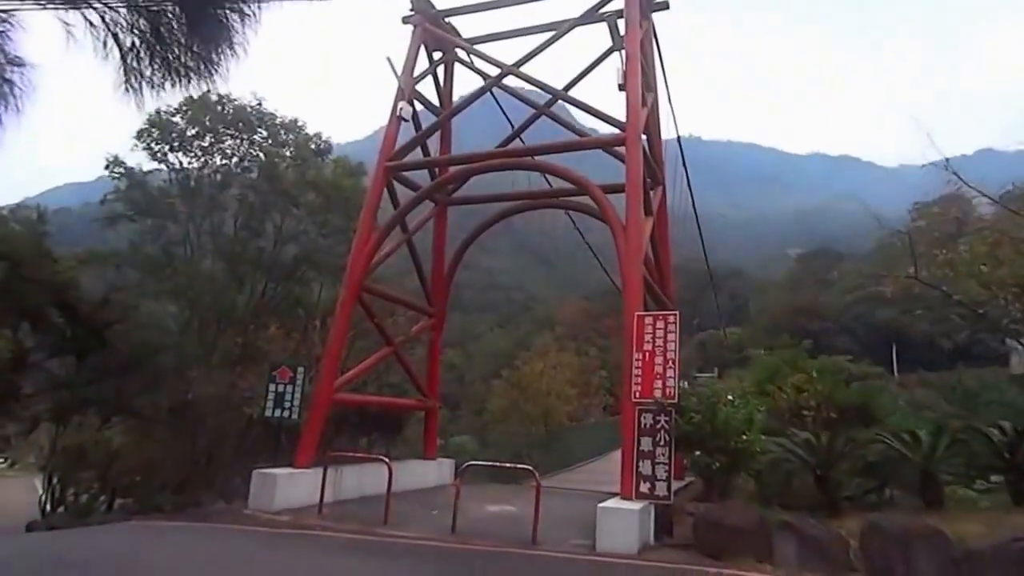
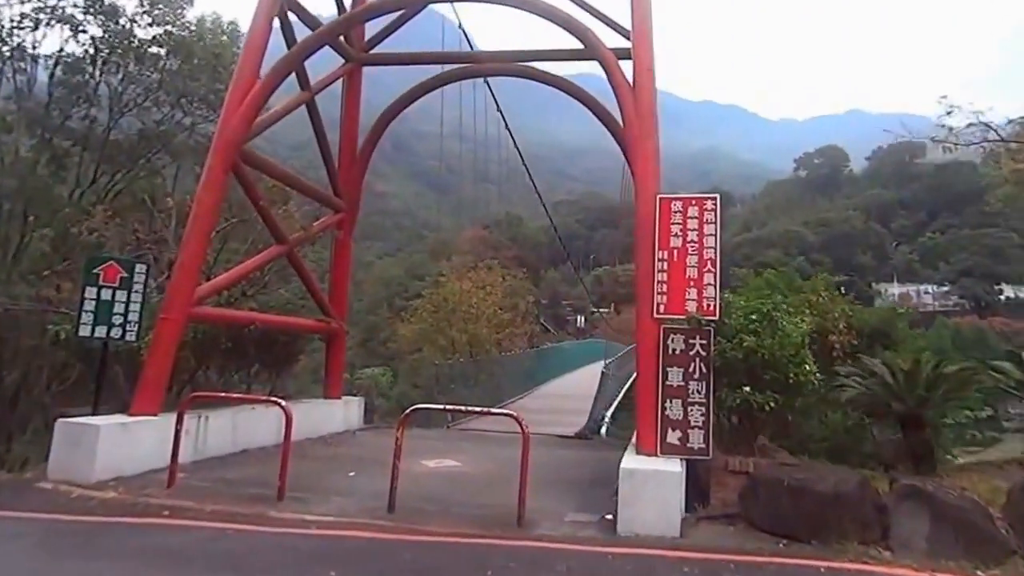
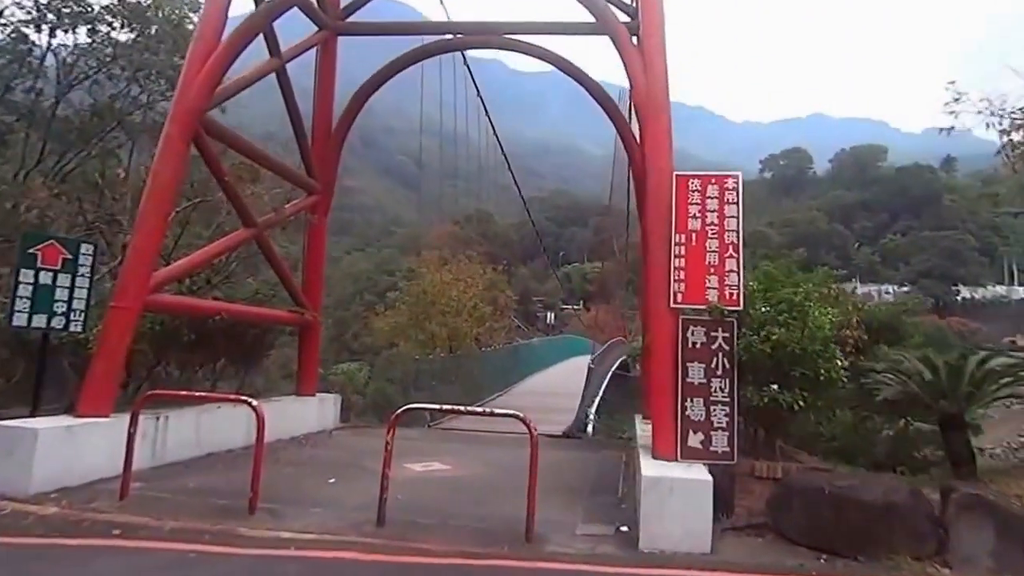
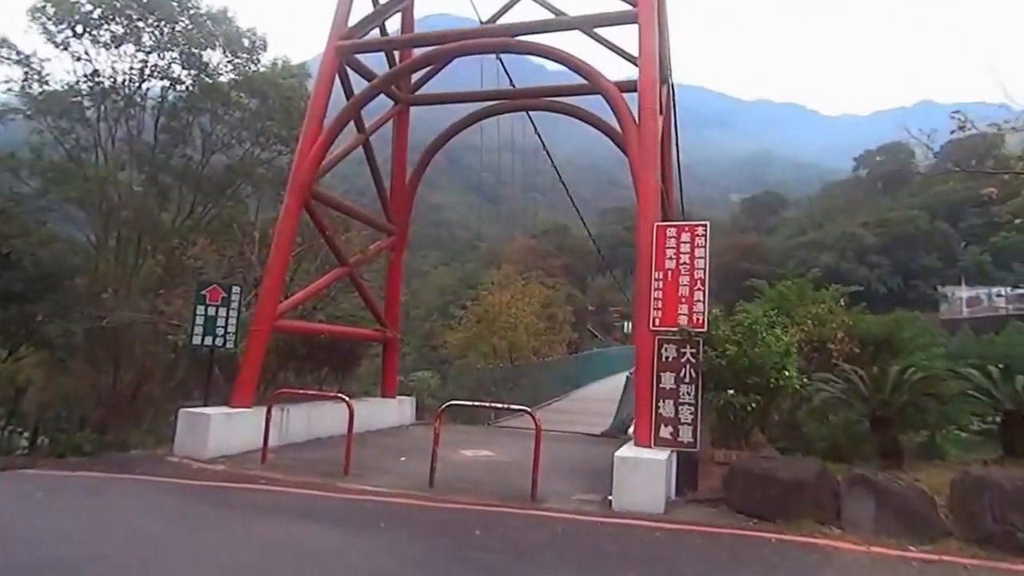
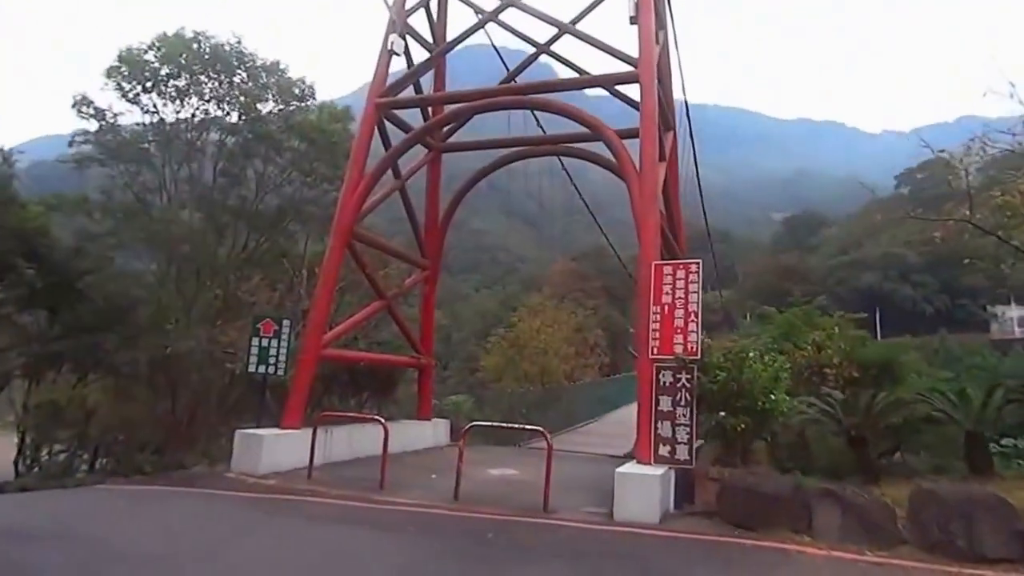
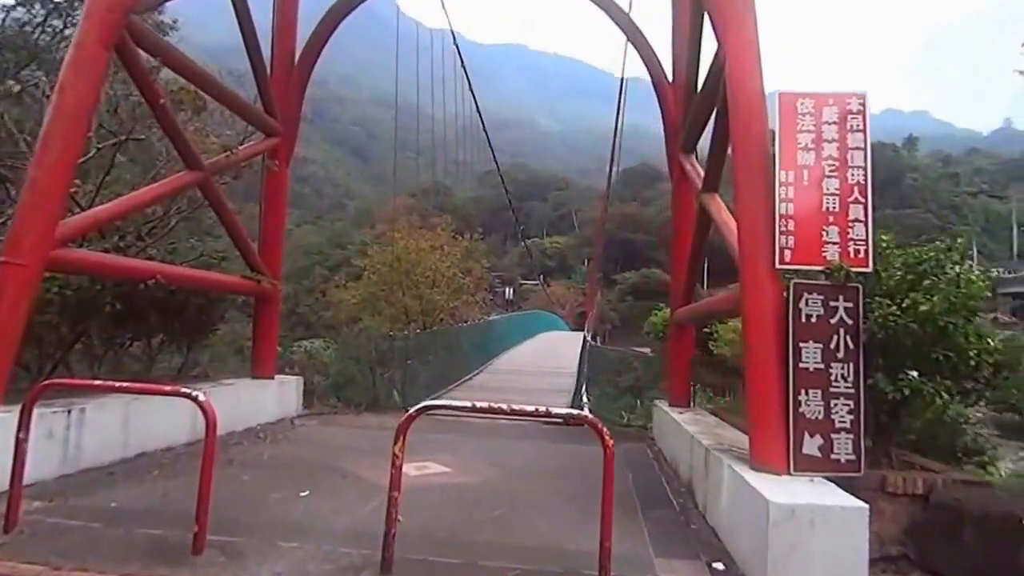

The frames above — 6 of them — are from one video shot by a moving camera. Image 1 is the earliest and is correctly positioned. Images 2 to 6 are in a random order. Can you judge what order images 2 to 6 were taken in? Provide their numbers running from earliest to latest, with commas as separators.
5, 4, 2, 3, 6
